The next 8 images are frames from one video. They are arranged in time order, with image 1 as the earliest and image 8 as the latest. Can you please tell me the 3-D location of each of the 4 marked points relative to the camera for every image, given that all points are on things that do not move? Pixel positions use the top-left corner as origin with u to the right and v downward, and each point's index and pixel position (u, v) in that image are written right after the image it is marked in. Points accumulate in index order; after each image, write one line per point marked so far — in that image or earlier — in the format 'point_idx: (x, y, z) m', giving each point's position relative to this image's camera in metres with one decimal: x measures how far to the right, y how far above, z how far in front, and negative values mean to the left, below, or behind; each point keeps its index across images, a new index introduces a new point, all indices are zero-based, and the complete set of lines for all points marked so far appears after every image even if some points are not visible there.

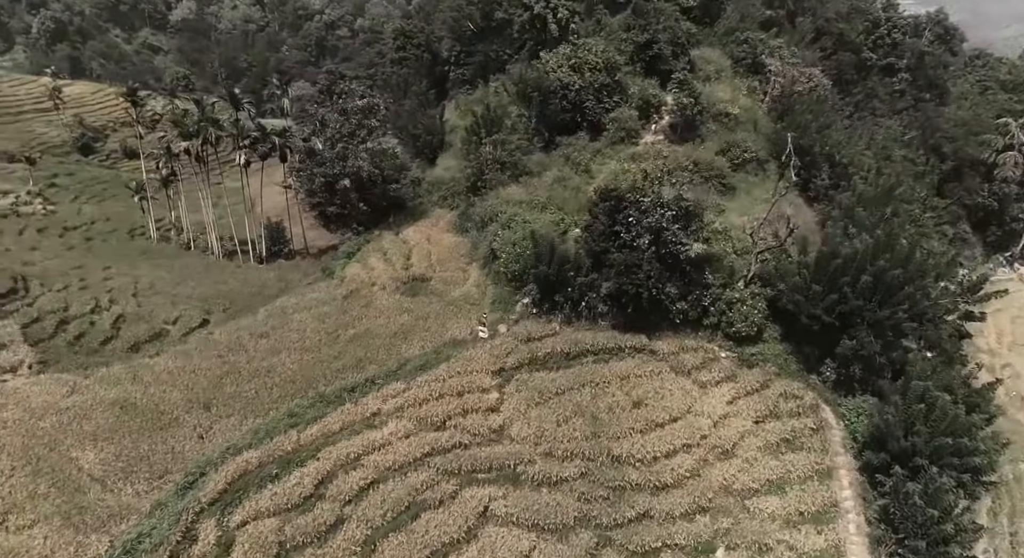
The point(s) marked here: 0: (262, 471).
0: (-5.4, -4.1, +15.2) m
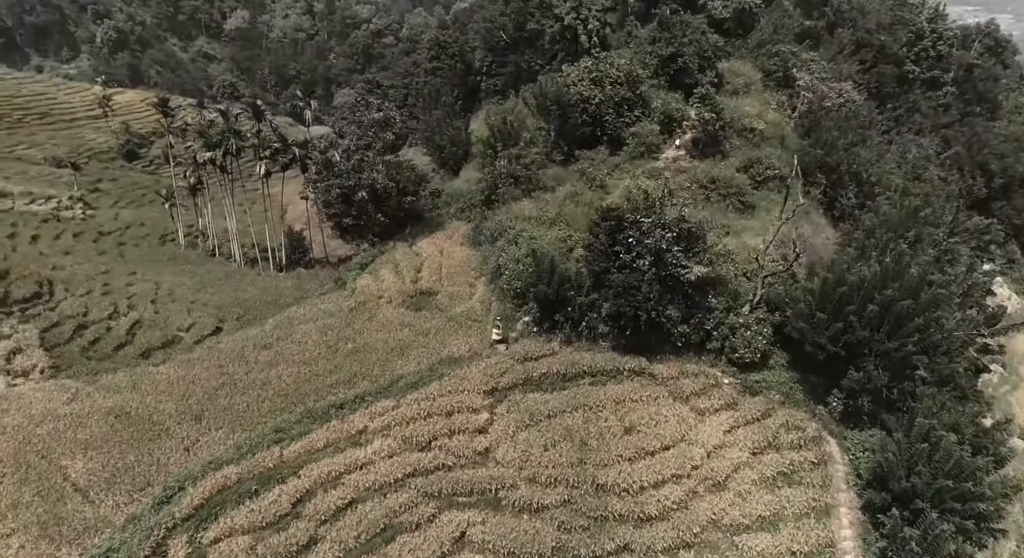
0: (-5.8, -4.5, +15.3) m
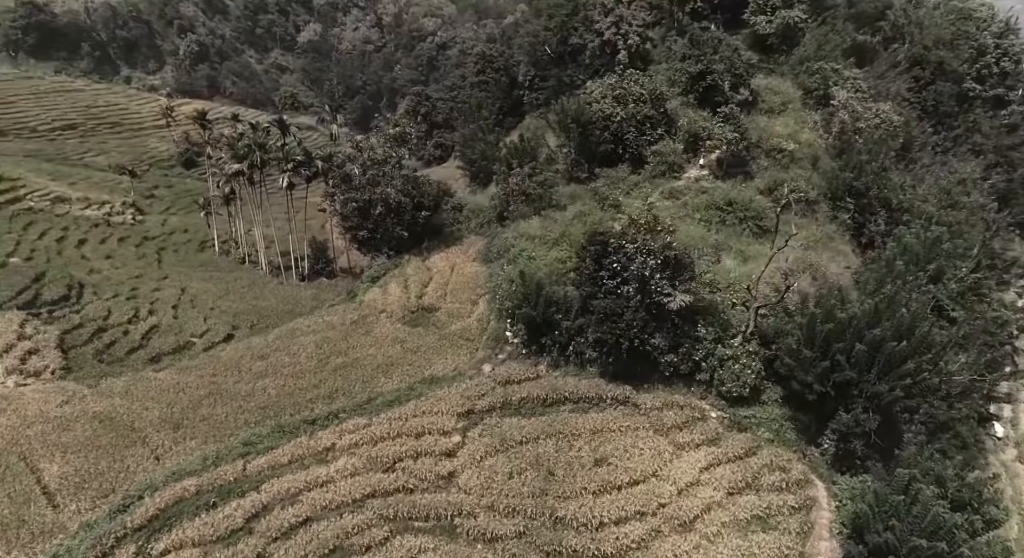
0: (-6.9, -4.8, +15.6) m
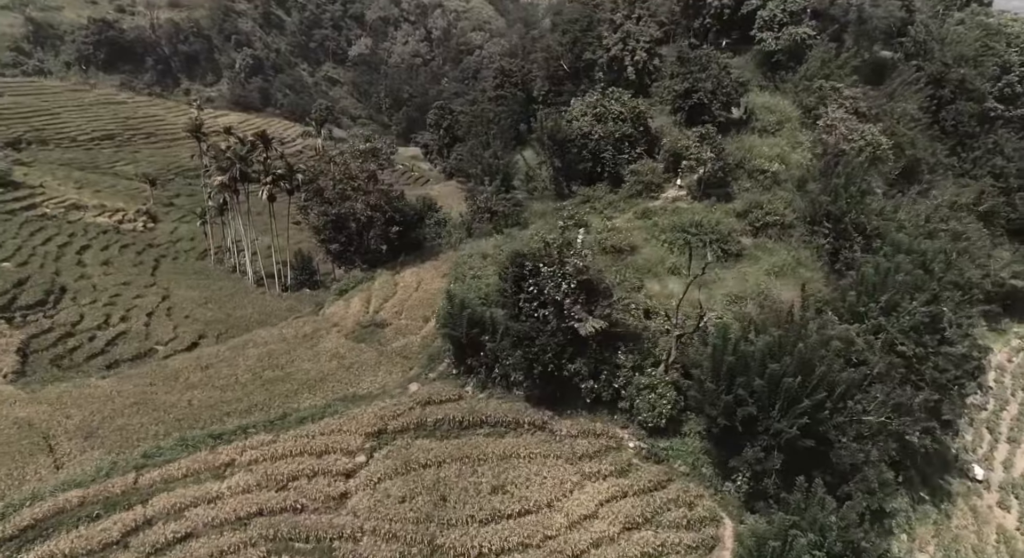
0: (-9.5, -5.1, +15.8) m
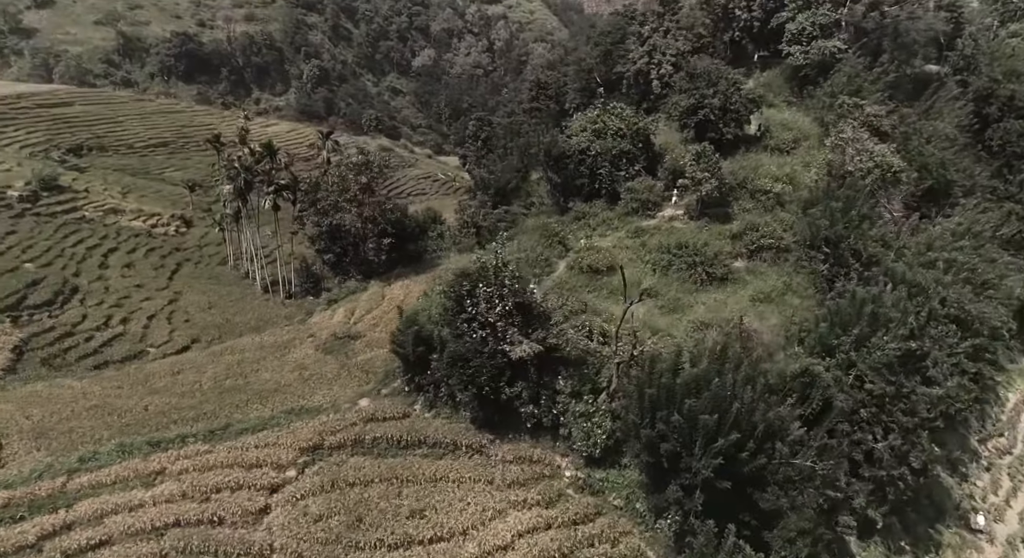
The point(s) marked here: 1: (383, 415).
0: (-11.4, -5.3, +16.3) m
1: (-3.6, -3.8, +20.0) m
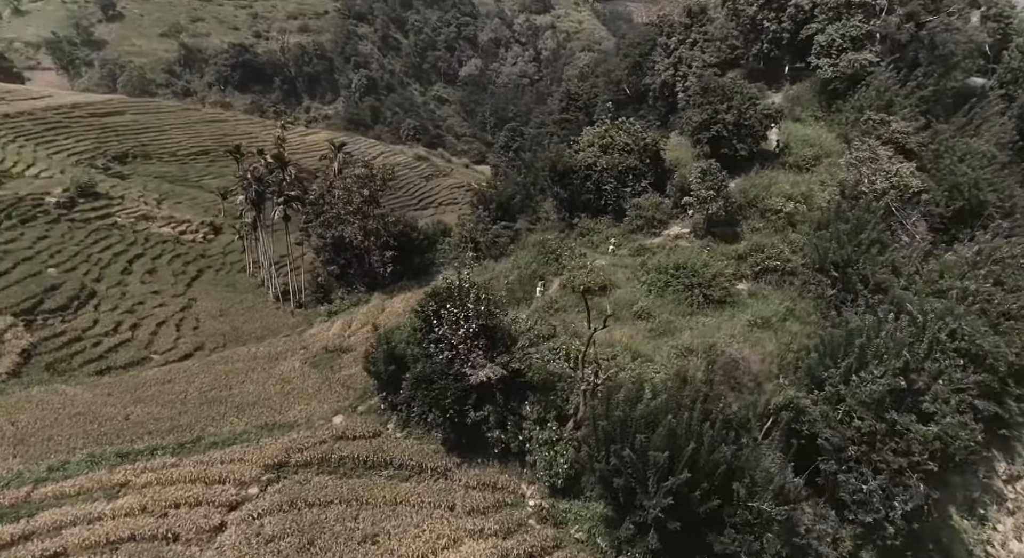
0: (-12.5, -5.5, +16.6) m
1: (-4.4, -4.3, +19.7) m
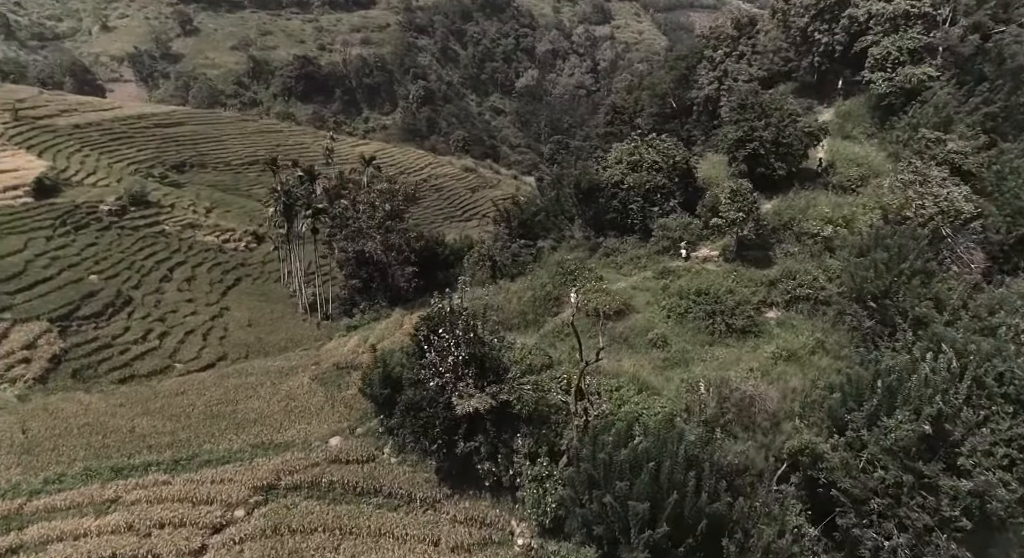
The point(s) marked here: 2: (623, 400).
0: (-12.8, -5.8, +16.8) m
1: (-4.4, -4.8, +19.3) m
2: (+2.9, -3.2, +18.9) m
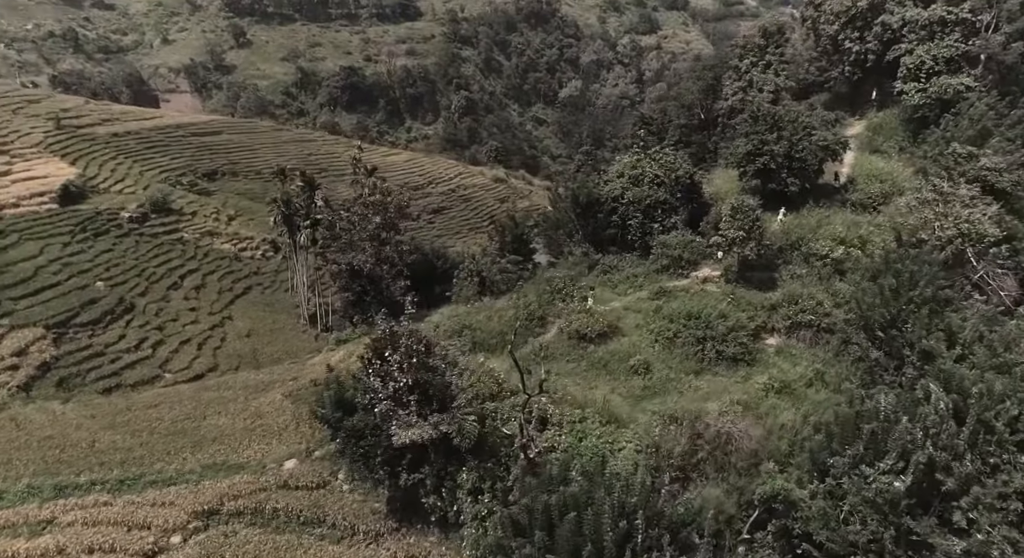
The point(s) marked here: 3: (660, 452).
0: (-14.0, -6.0, +16.5) m
1: (-5.5, -5.2, +18.4) m
2: (+1.8, -3.7, +17.6) m
3: (+3.5, -4.1, +16.8) m
